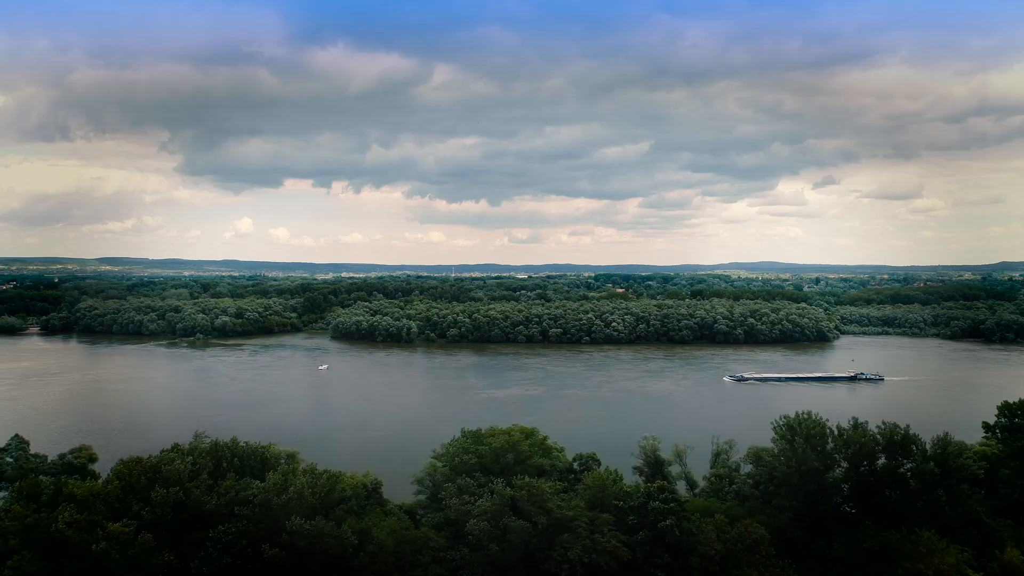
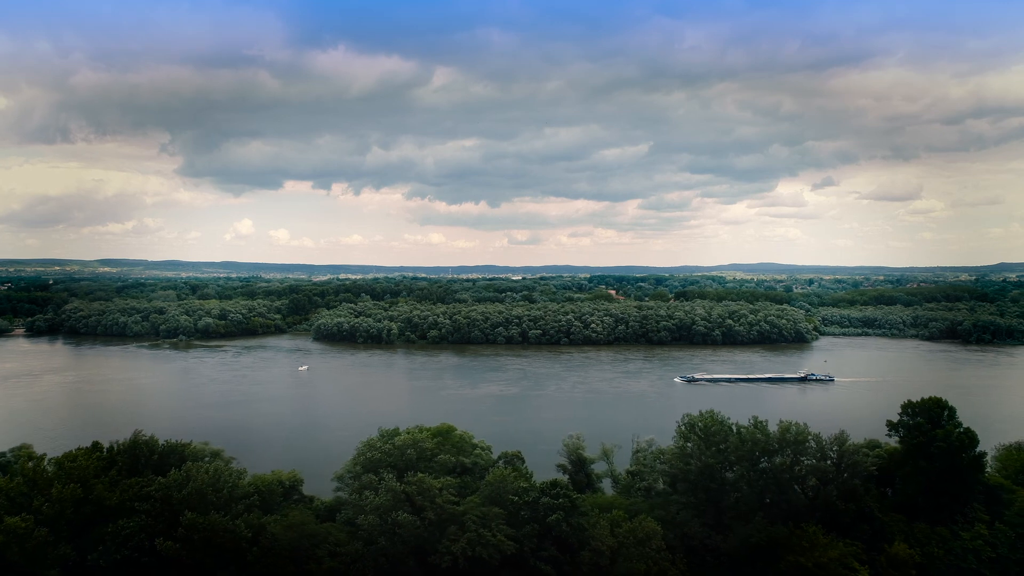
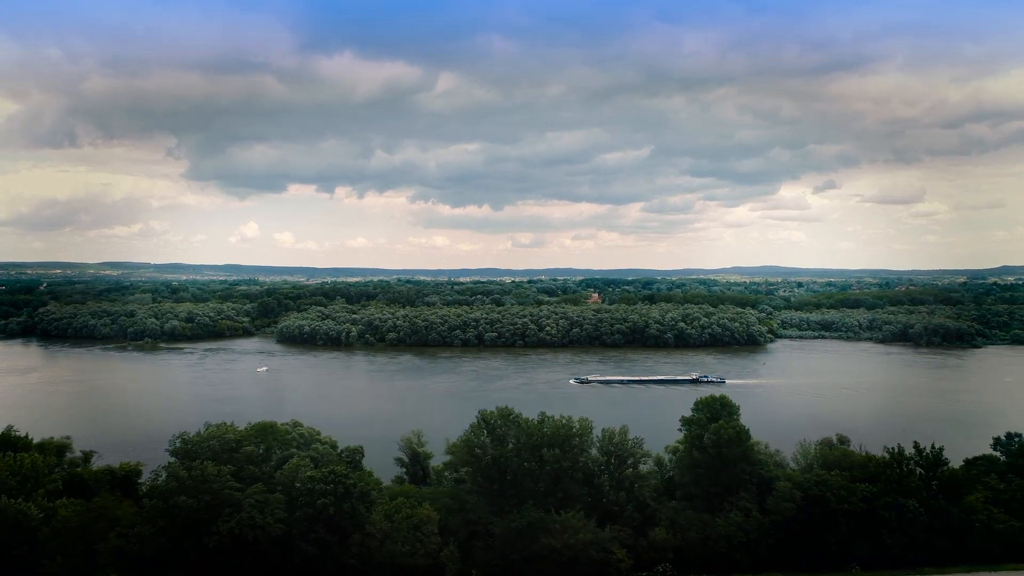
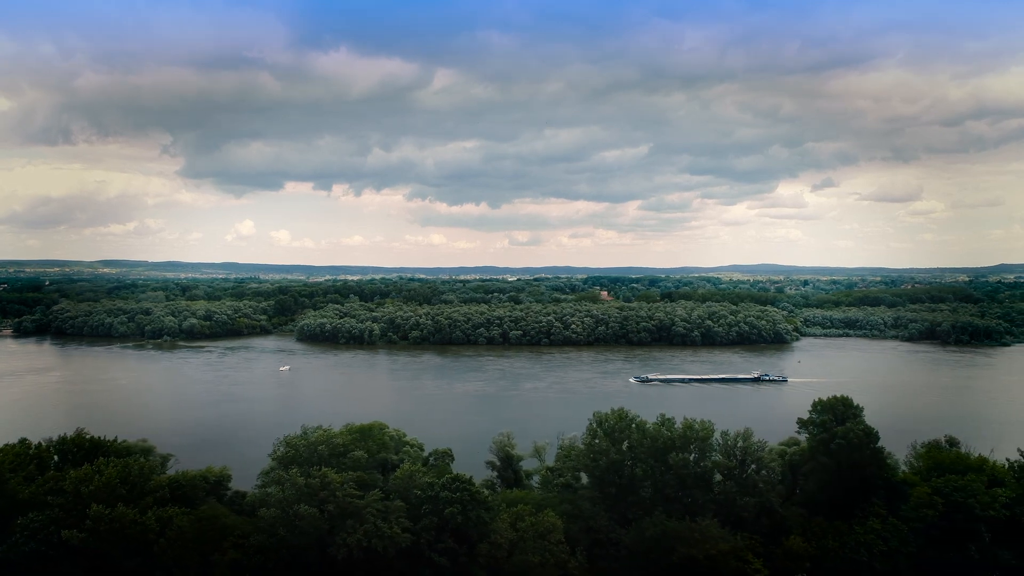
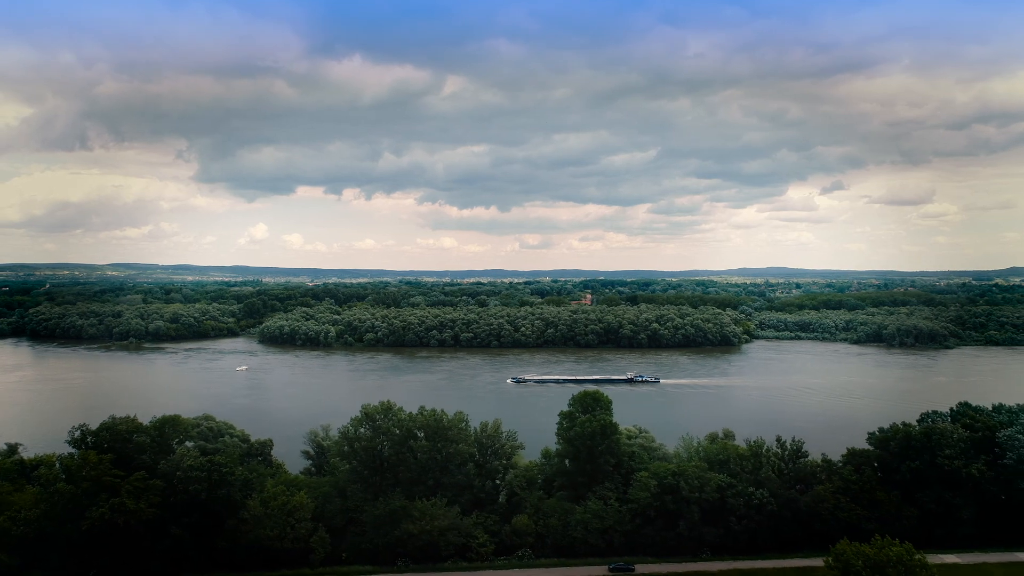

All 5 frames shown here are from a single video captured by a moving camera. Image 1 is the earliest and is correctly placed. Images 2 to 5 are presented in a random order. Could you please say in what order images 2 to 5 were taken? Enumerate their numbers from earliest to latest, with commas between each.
2, 4, 3, 5
